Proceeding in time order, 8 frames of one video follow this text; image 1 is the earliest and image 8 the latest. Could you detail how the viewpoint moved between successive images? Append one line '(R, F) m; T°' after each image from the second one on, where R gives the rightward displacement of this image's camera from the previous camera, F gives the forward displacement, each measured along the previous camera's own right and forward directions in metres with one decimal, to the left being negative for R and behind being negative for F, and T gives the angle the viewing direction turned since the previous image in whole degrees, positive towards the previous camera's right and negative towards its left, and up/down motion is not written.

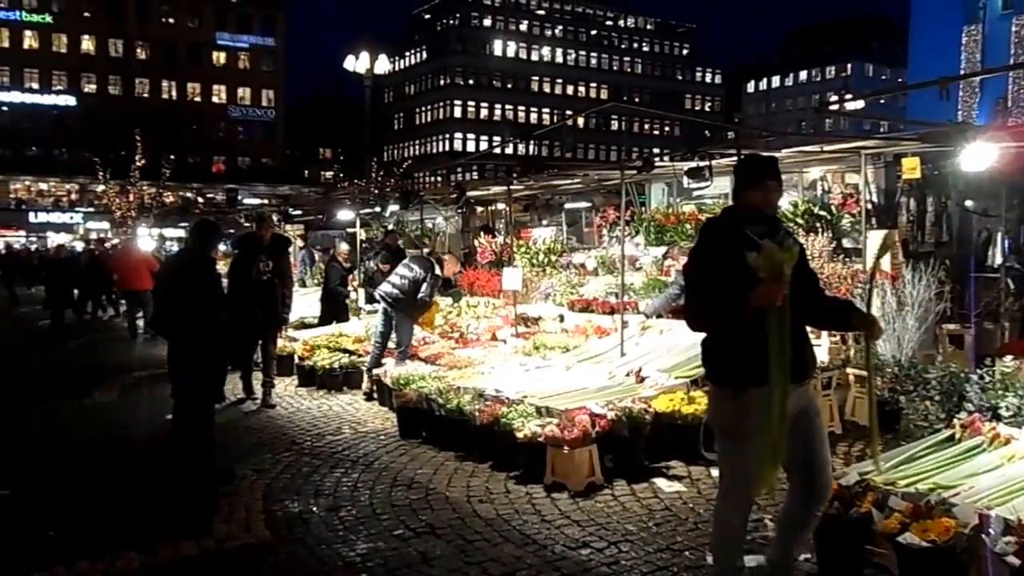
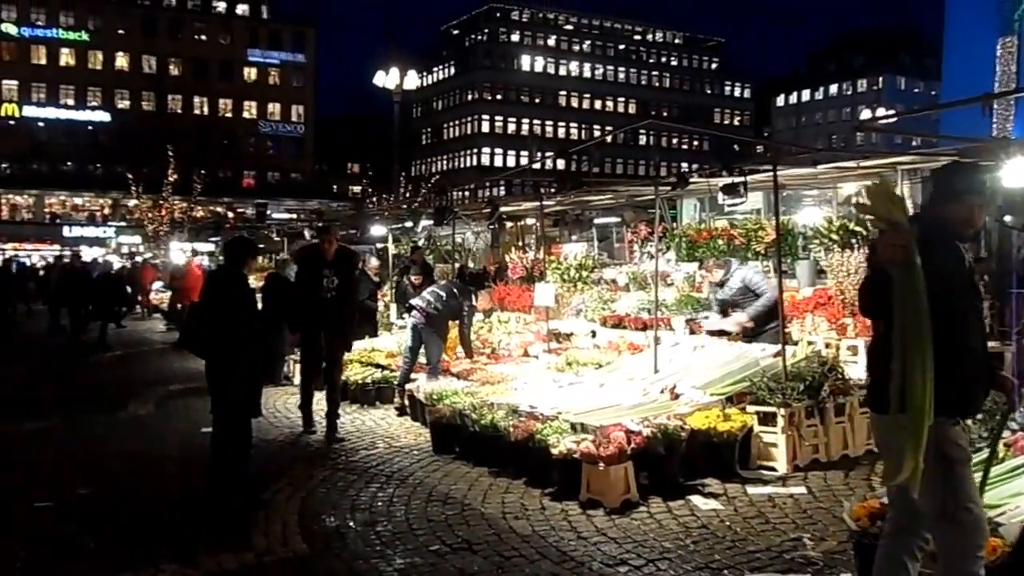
(-0.2, 0.0) m; -1°
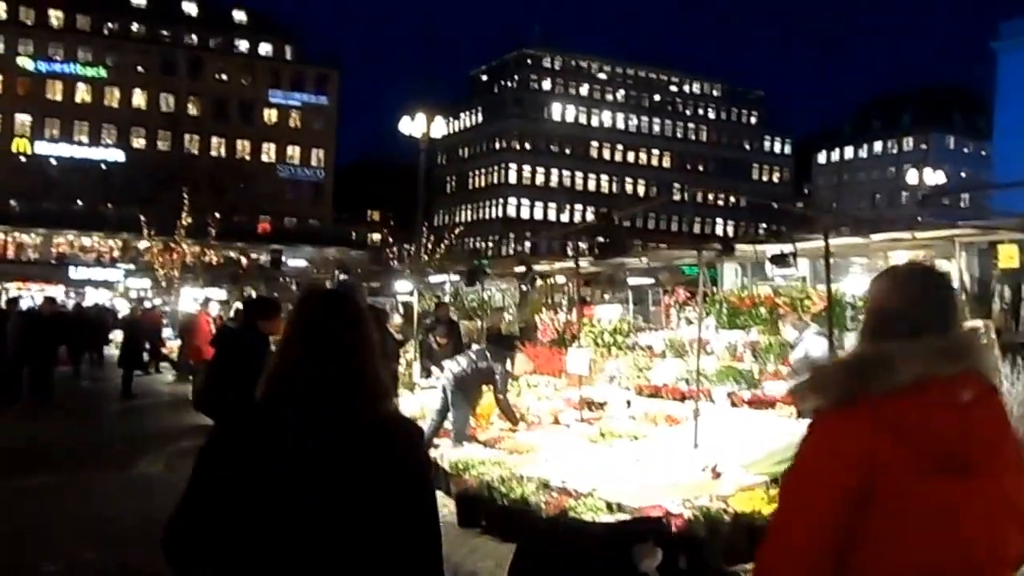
(-0.2, +0.7) m; 0°
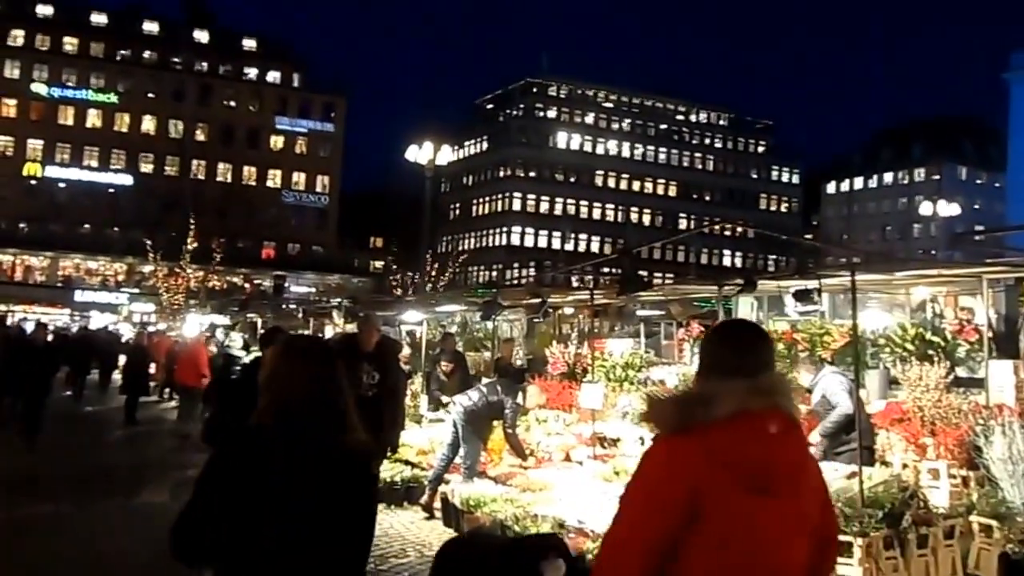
(-0.3, +0.3) m; +1°
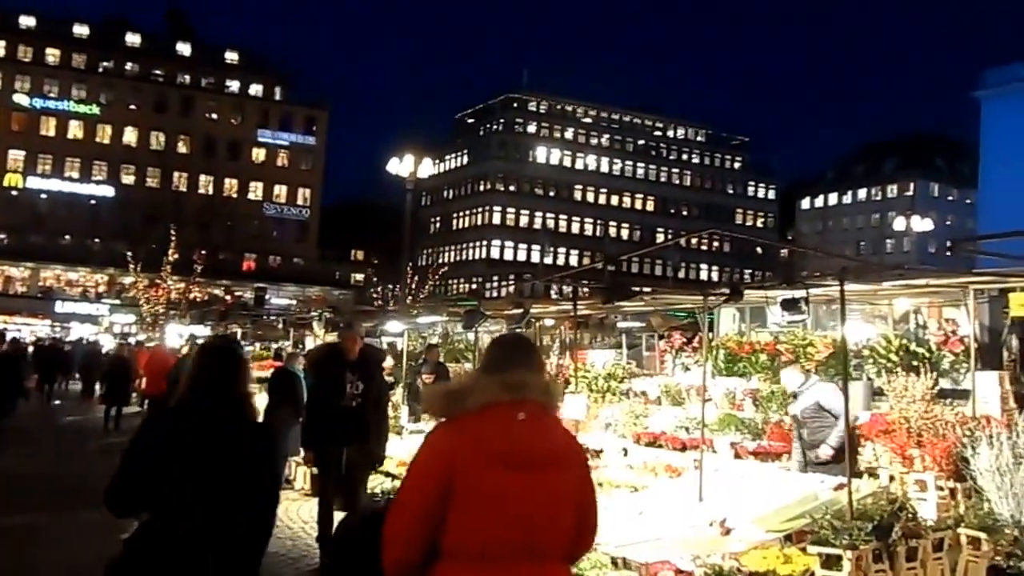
(-0.2, 0.0) m; +2°
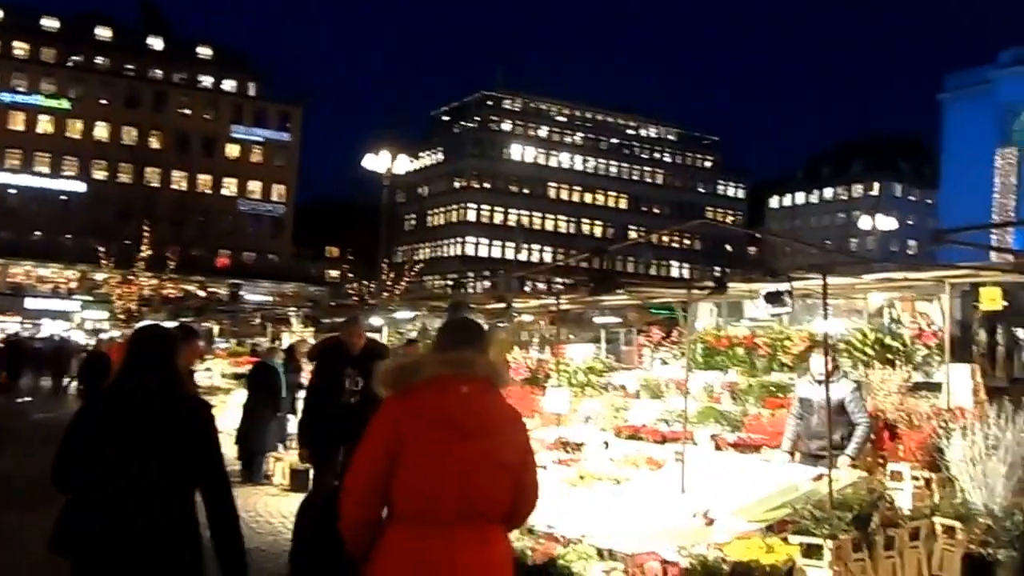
(-0.3, -0.1) m; +2°
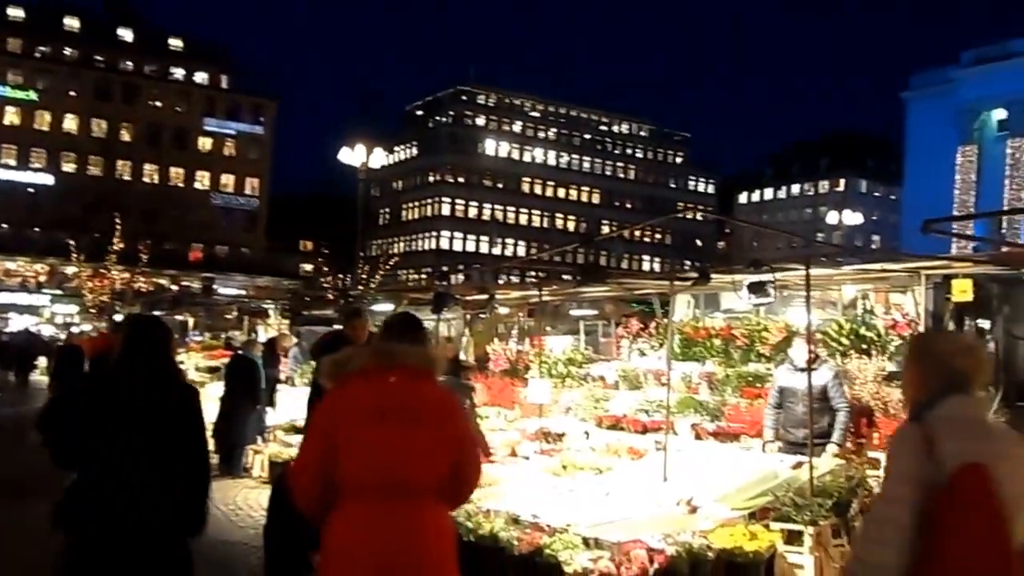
(-0.3, -0.1) m; +2°
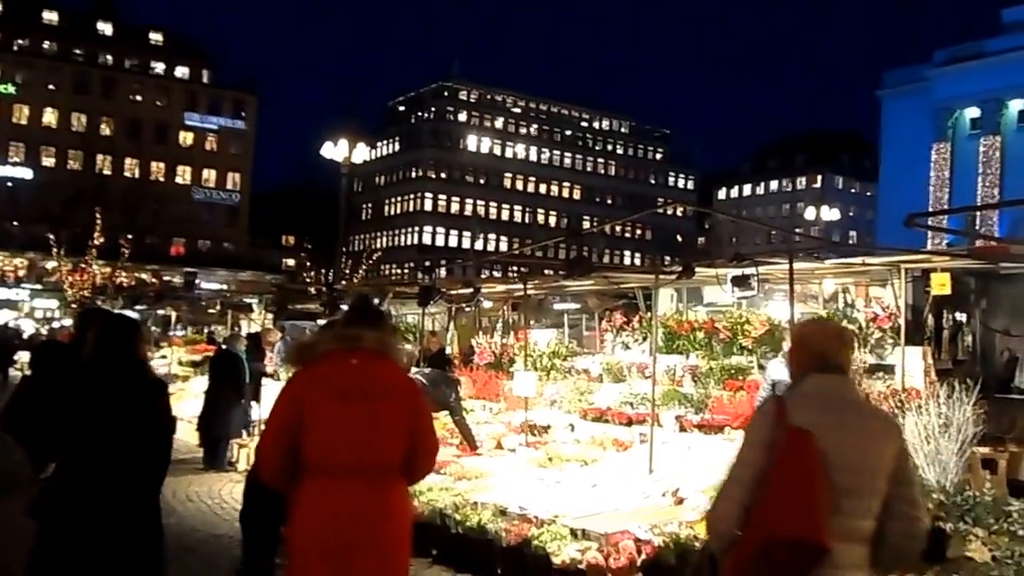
(-0.2, -0.1) m; +1°
